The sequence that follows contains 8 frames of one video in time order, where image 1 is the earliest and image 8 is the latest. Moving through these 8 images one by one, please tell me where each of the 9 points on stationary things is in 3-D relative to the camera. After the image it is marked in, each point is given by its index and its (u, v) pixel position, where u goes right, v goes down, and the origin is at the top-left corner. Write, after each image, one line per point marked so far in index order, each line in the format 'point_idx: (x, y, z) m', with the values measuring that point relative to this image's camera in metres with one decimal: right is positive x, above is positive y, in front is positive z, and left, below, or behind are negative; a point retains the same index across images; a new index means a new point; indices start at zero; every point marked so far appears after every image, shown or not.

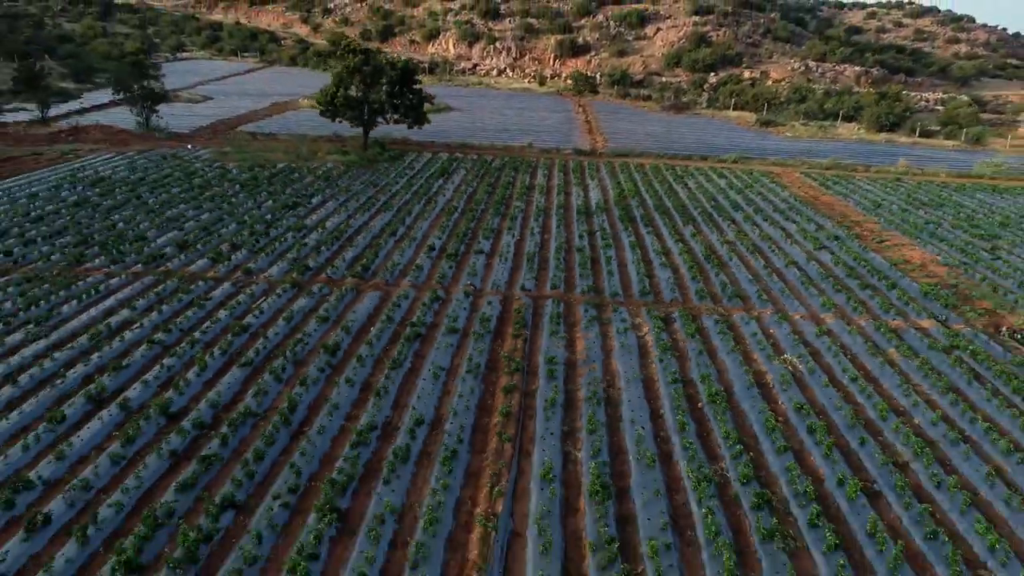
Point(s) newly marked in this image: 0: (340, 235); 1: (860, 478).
0: (-1.5, +0.5, +7.4) m
1: (+1.6, -0.8, +3.7) m
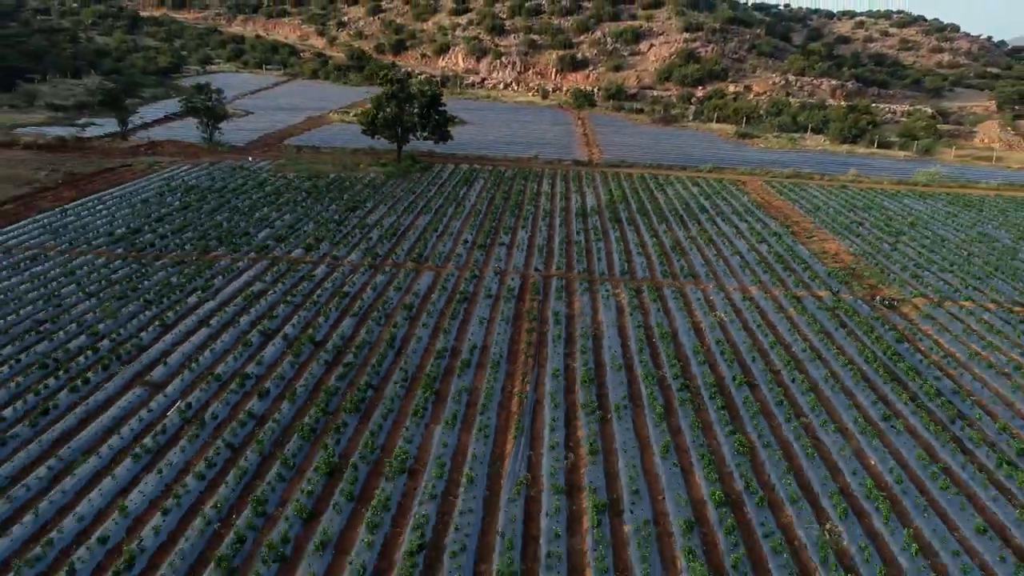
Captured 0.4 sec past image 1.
0: (-1.4, +0.7, +9.7) m
1: (+1.8, -0.6, +6.0) m
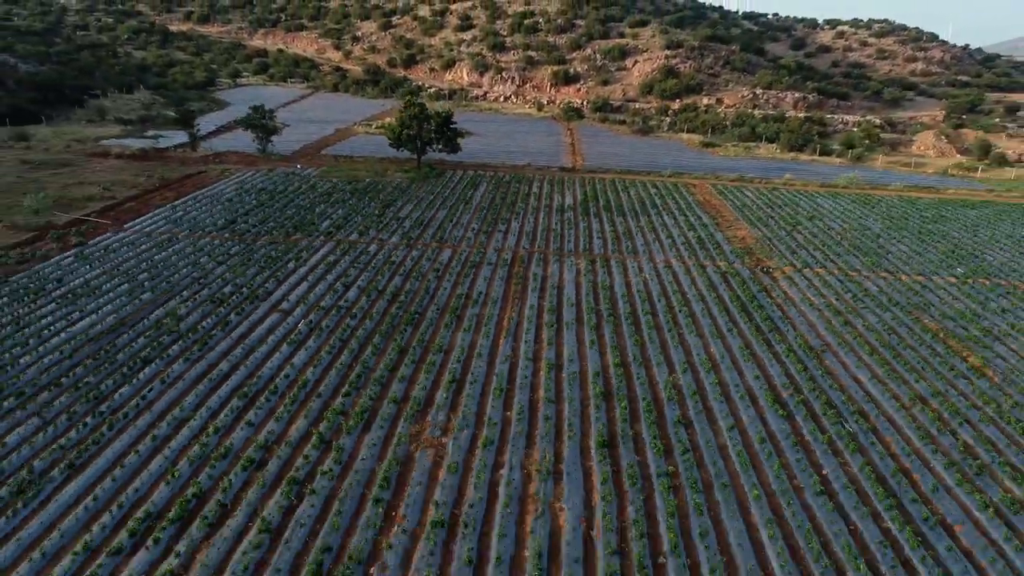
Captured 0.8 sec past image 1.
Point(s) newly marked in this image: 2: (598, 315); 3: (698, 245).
0: (-1.4, +1.1, +13.2) m
1: (+1.7, -0.2, +9.5) m
2: (+1.0, -0.3, +9.2) m
3: (+2.9, +0.7, +12.3) m
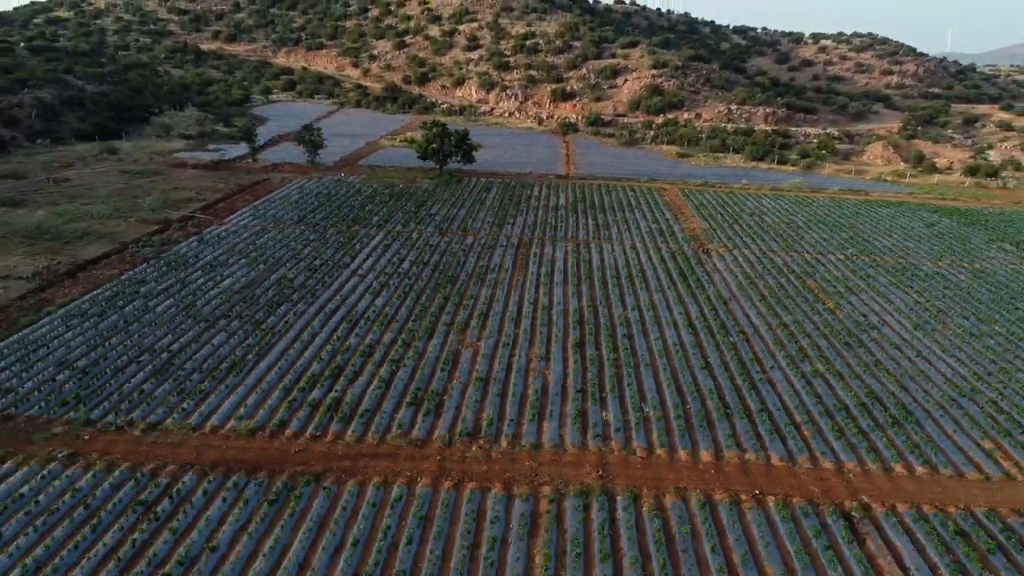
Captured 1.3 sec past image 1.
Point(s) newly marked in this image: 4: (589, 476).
0: (-1.3, +1.6, +17.2) m
1: (+1.8, +0.3, +13.5) m
2: (+1.1, +0.2, +13.2) m
3: (+3.0, +1.1, +16.3) m
4: (+0.7, -1.7, +7.3) m
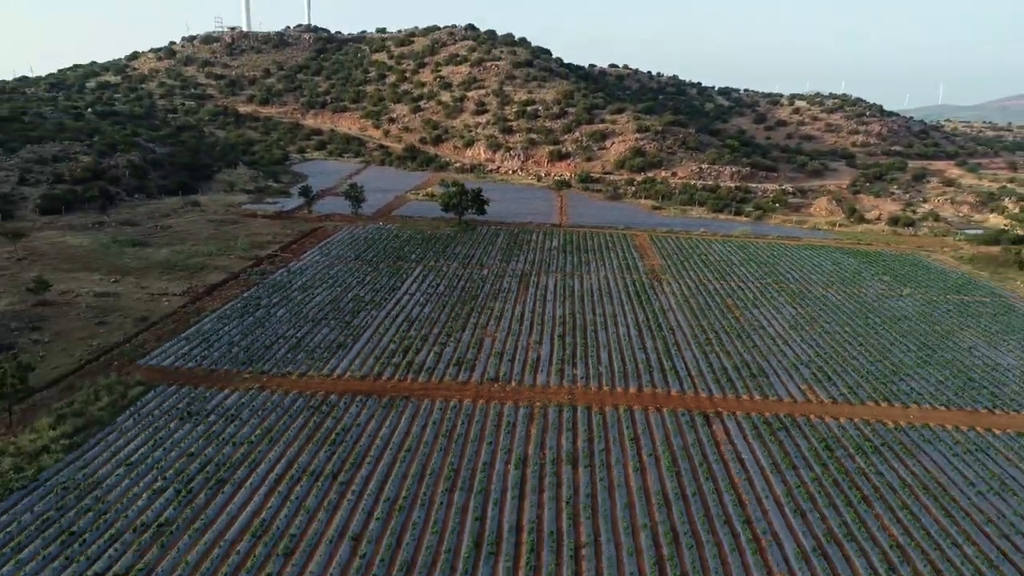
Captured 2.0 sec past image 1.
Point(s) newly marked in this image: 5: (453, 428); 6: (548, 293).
0: (-1.2, +0.9, +22.7) m
1: (+1.9, -0.1, +18.9) m
2: (+1.2, -0.2, +18.6) m
3: (+3.2, +0.6, +21.8) m
4: (+0.8, -1.8, +12.7) m
5: (-0.8, -2.0, +11.5) m
6: (+0.8, -0.1, +18.7) m
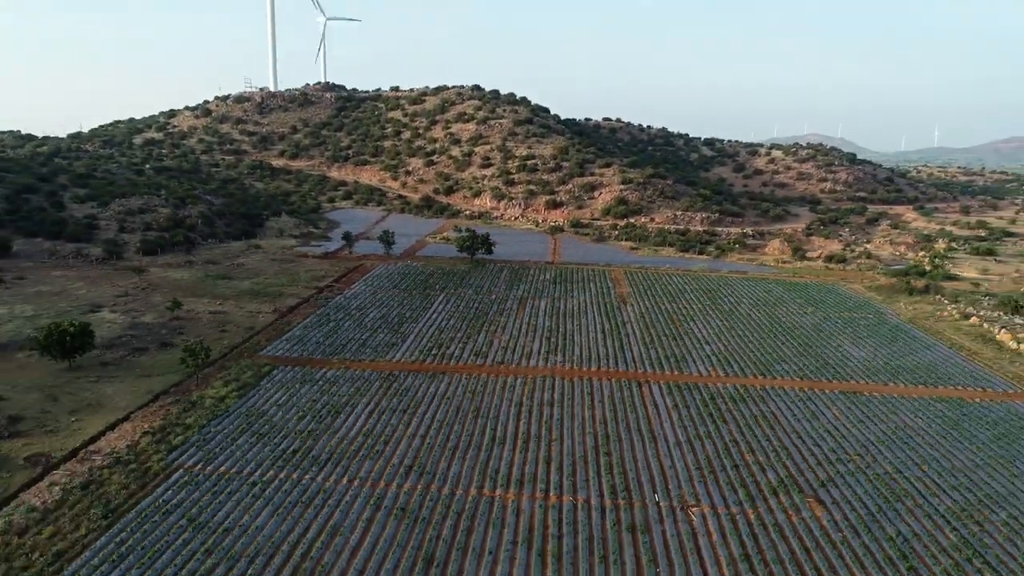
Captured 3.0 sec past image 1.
0: (-1.1, +0.1, +29.4) m
1: (+2.0, -0.8, +25.5) m
2: (+1.3, -0.8, +25.2) m
3: (+3.2, -0.2, +28.4) m
4: (+0.8, -2.1, +19.1) m
5: (-0.8, -2.3, +18.0) m
6: (+0.9, -0.8, +25.3) m
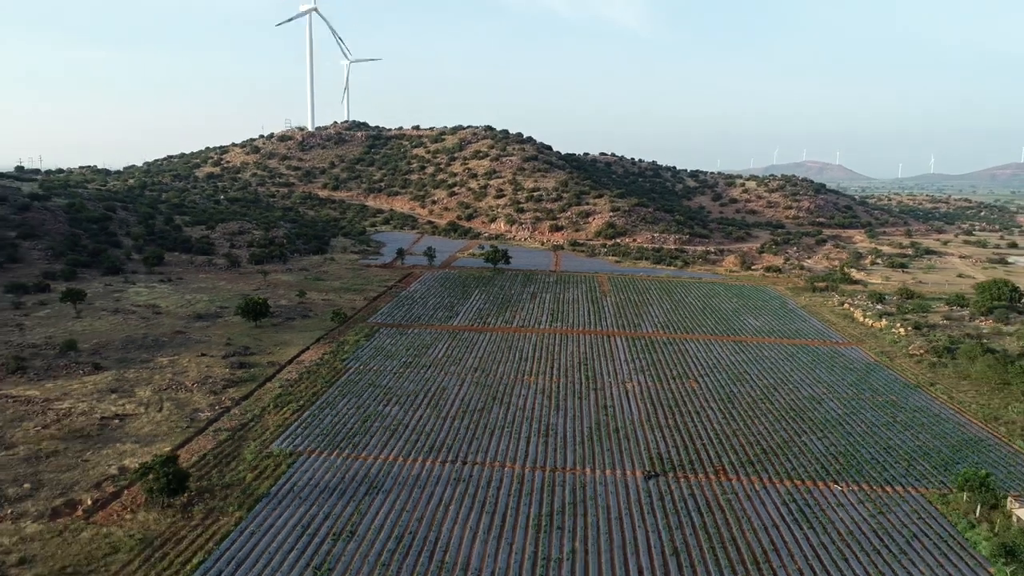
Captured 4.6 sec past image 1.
0: (-0.5, +0.1, +40.7) m
1: (+2.6, -0.6, +36.7) m
2: (+1.9, -0.6, +36.5) m
3: (+3.9, -0.1, +39.7) m
4: (+1.5, -1.7, +30.4) m
5: (-0.2, -1.9, +29.2) m
6: (+1.6, -0.6, +36.6) m
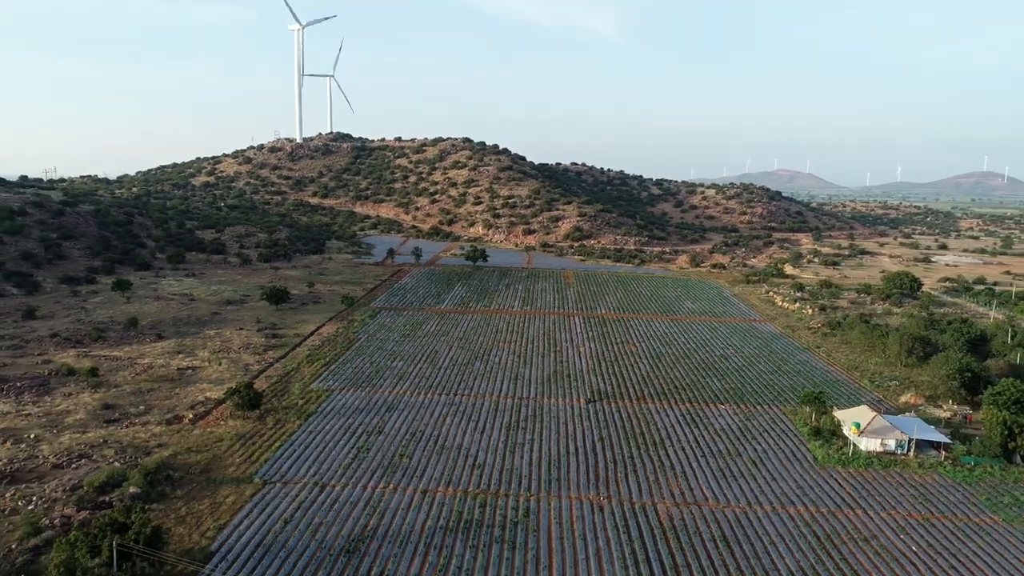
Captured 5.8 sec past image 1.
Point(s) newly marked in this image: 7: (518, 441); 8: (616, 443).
0: (-1.8, +0.5, +47.0) m
1: (+1.4, -0.1, +43.2) m
2: (+0.7, -0.2, +42.9) m
3: (+2.6, +0.3, +46.2) m
4: (+0.4, -1.2, +36.8) m
5: (-1.2, -1.4, +35.6) m
6: (+0.3, -0.1, +43.0) m
7: (+0.2, -3.9, +19.7) m
8: (+2.6, -3.9, +19.7) m
